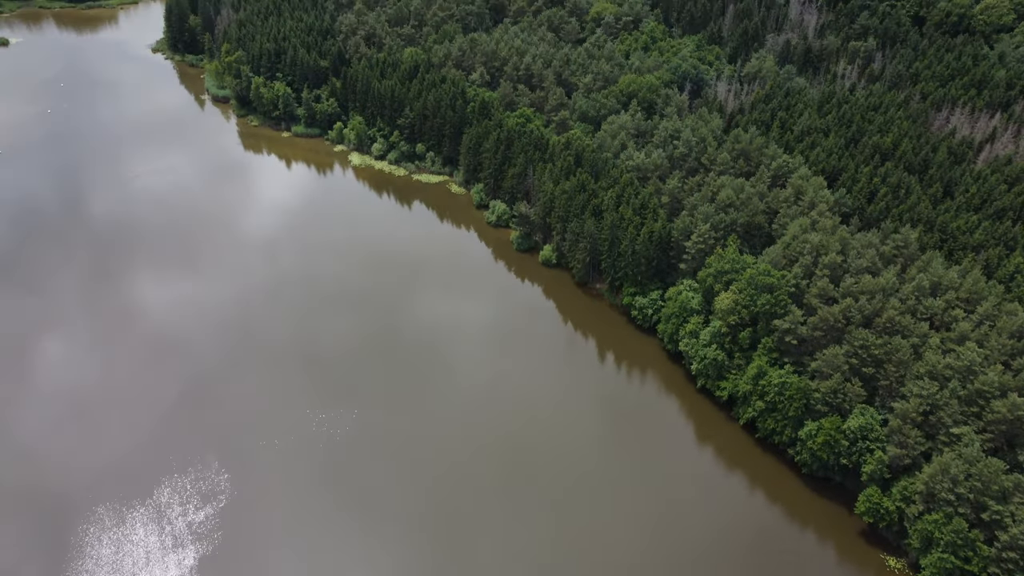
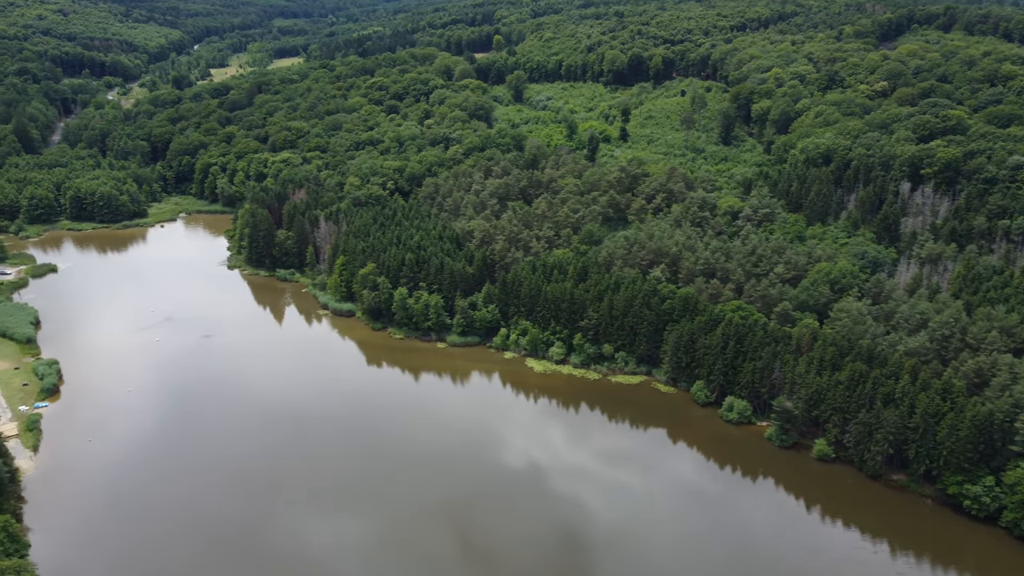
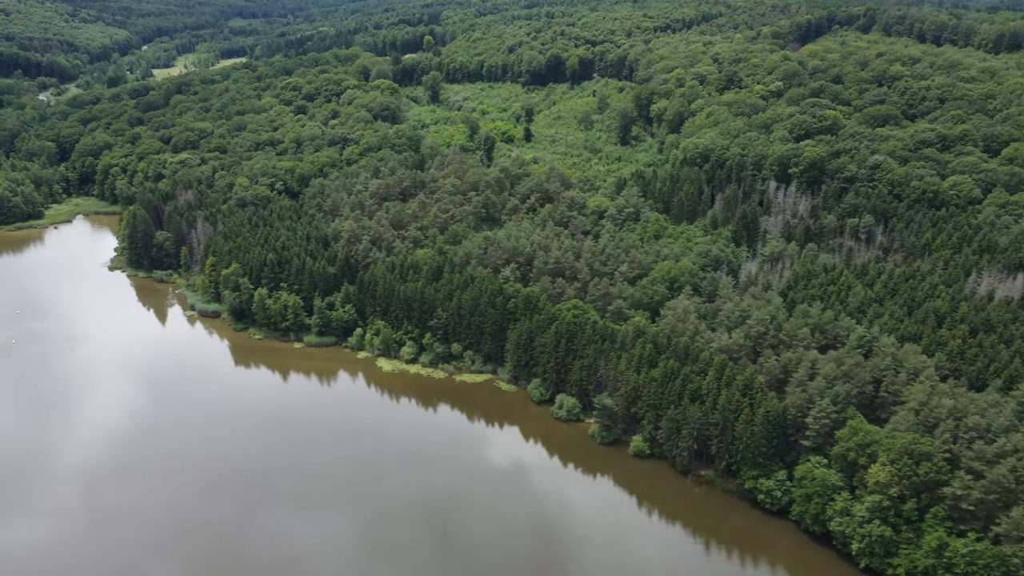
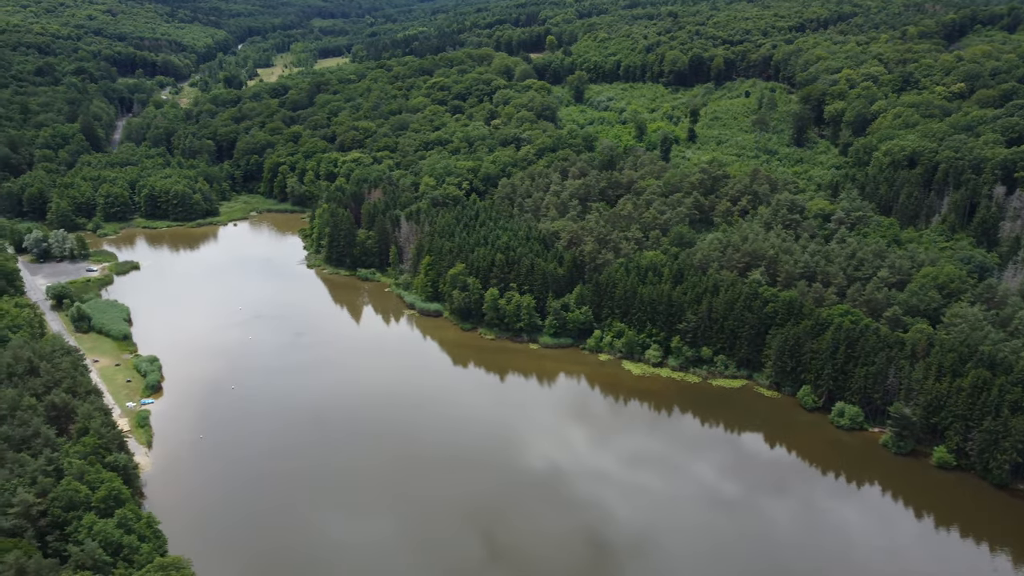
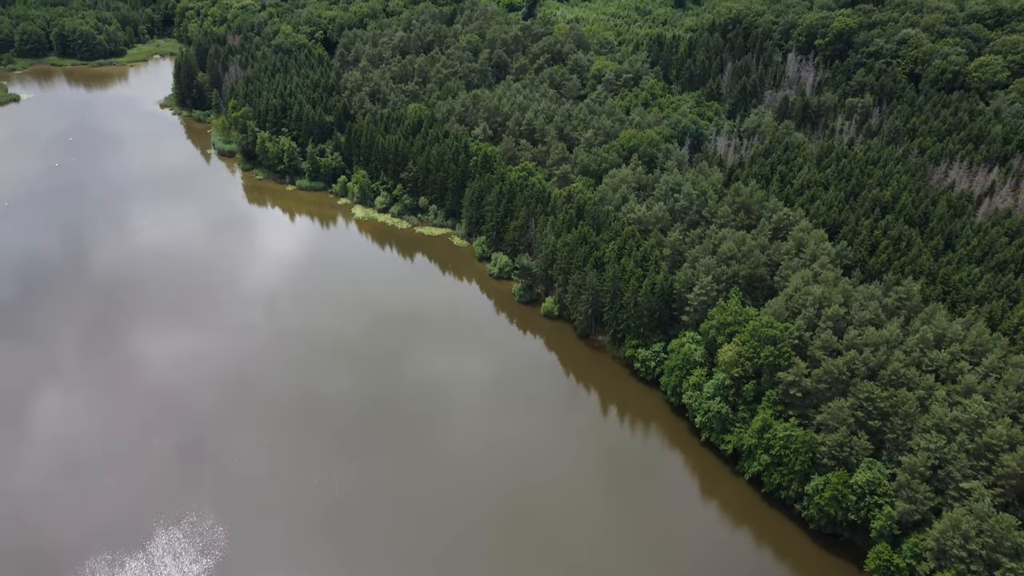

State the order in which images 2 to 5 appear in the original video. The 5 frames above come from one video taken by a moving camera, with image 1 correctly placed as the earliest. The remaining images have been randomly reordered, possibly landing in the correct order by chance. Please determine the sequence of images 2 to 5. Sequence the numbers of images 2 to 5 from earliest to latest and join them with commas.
5, 3, 2, 4
